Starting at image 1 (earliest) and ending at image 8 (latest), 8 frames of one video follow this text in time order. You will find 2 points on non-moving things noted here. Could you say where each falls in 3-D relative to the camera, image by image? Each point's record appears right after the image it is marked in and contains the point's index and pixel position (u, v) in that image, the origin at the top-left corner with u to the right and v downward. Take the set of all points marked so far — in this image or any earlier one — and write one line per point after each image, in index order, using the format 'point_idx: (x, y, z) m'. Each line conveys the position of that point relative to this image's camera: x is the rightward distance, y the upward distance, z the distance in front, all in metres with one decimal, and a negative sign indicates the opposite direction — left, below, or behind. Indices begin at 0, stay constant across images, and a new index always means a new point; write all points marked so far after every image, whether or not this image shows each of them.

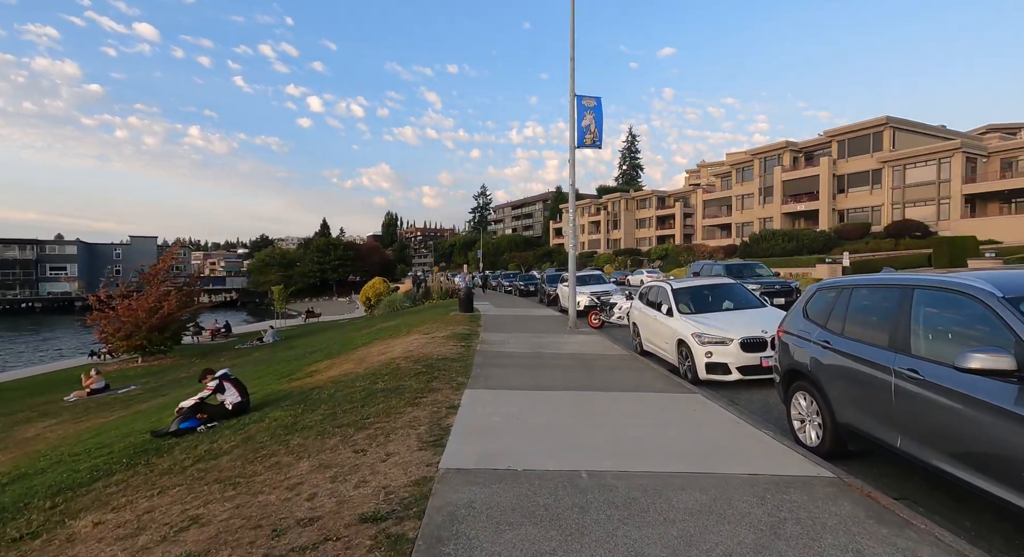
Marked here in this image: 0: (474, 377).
0: (-0.6, -1.6, +7.9) m
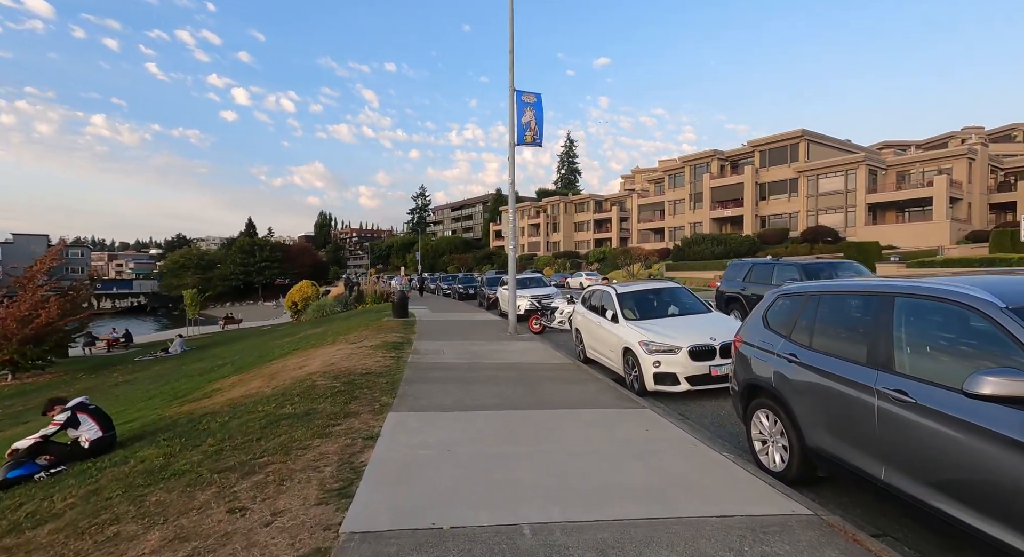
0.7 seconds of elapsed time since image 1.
0: (-1.6, -1.6, +7.0) m
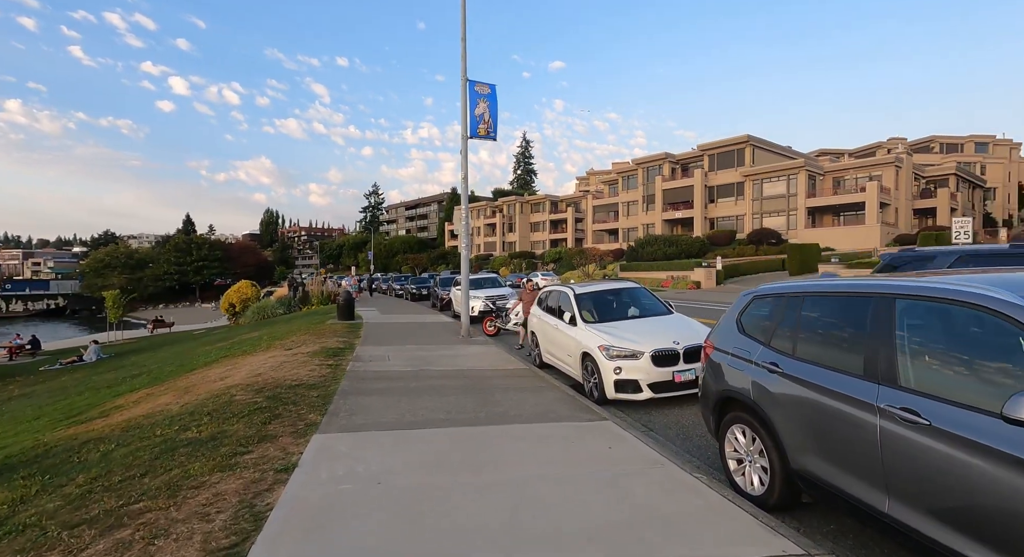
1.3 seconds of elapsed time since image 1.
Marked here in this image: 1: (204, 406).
0: (-2.2, -1.6, +6.1) m
1: (-4.1, -1.7, +6.6) m
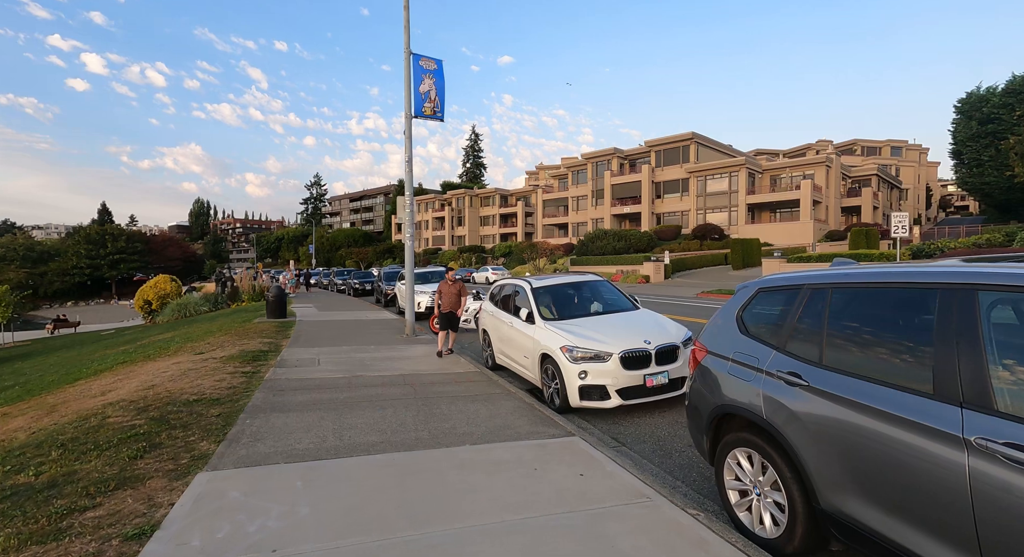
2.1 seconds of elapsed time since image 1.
0: (-2.7, -1.5, +4.8) m
1: (-4.6, -1.6, +5.1) m
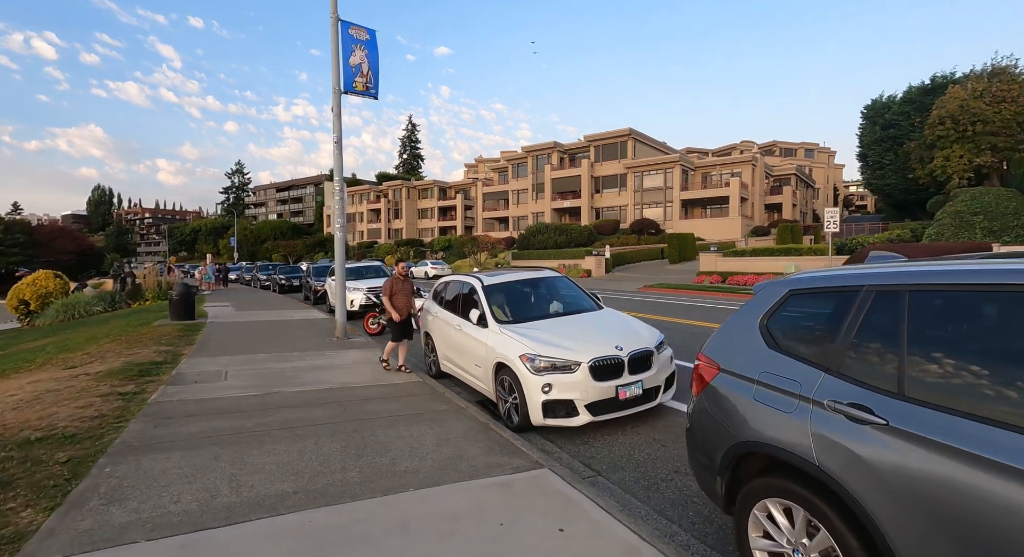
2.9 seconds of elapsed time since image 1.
0: (-3.0, -1.5, +3.4) m
1: (-4.9, -1.6, +3.5) m
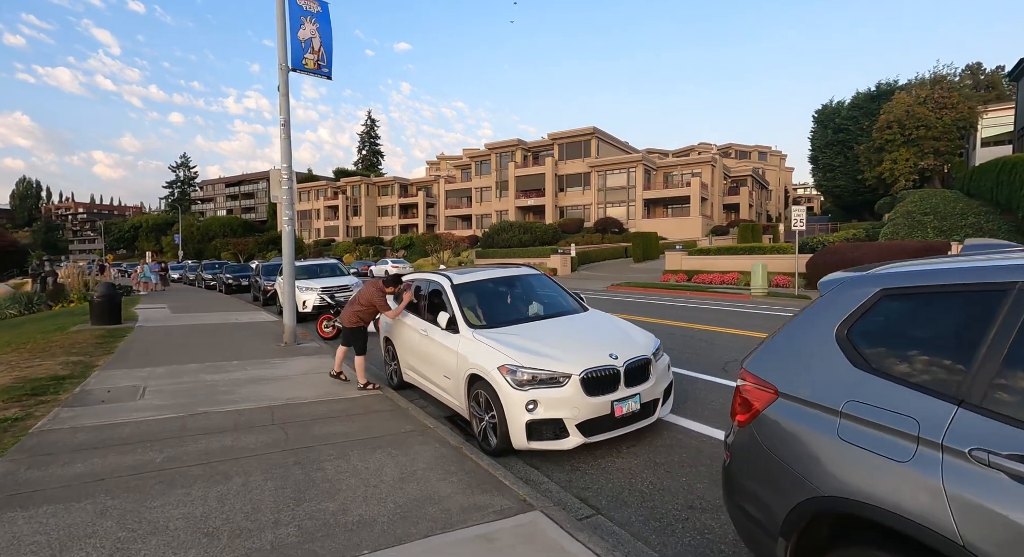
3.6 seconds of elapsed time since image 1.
0: (-3.1, -1.5, +2.3) m
1: (-5.0, -1.6, +2.3) m
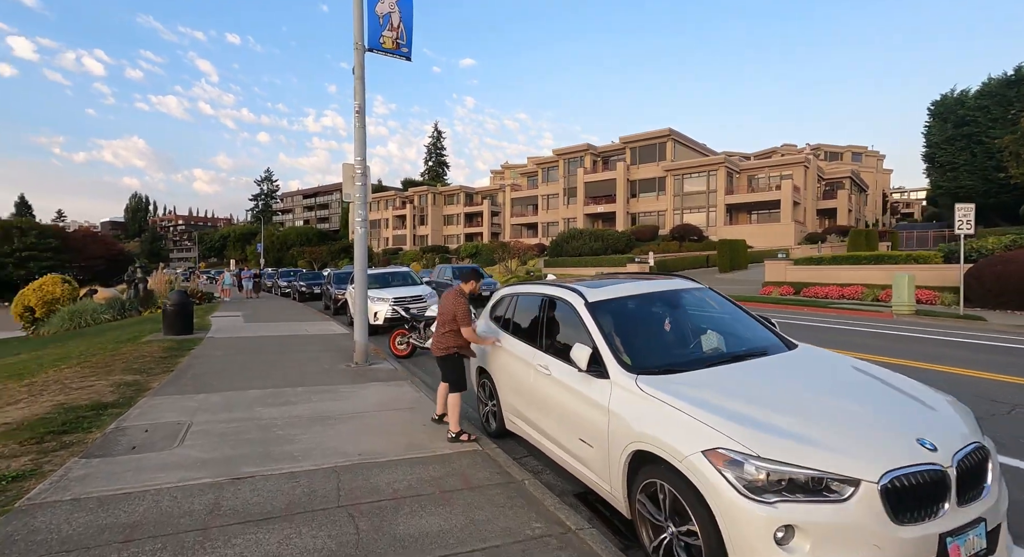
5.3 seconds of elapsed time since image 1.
0: (-2.1, -1.6, +0.8) m
1: (-4.1, -1.6, +0.9) m
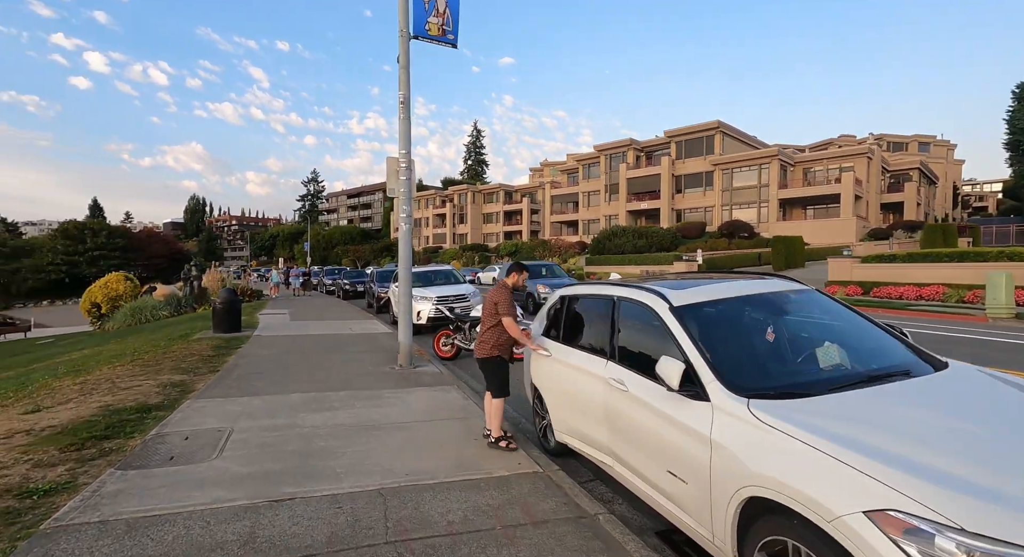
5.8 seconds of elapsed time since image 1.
0: (-1.9, -1.6, +0.3) m
1: (-3.8, -1.6, +0.6) m
